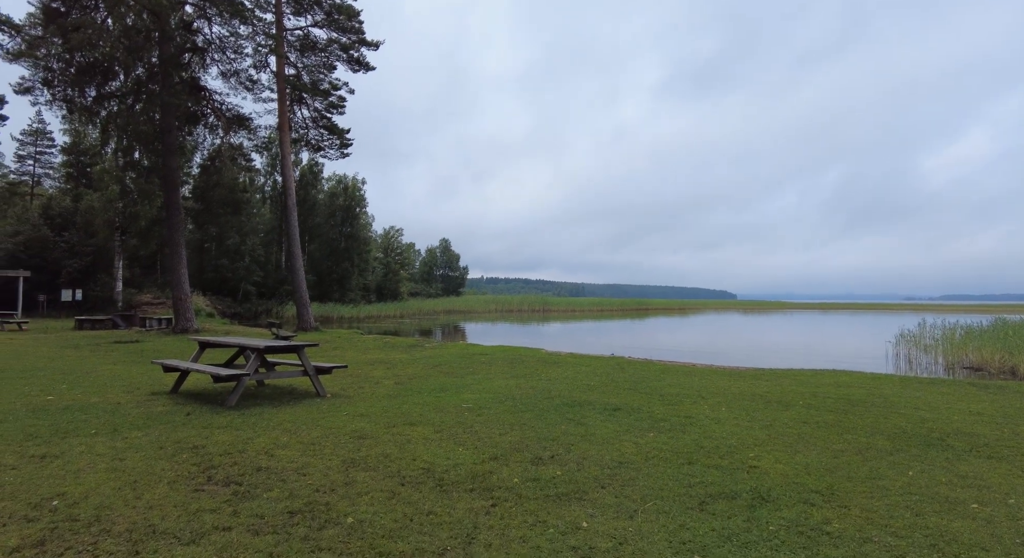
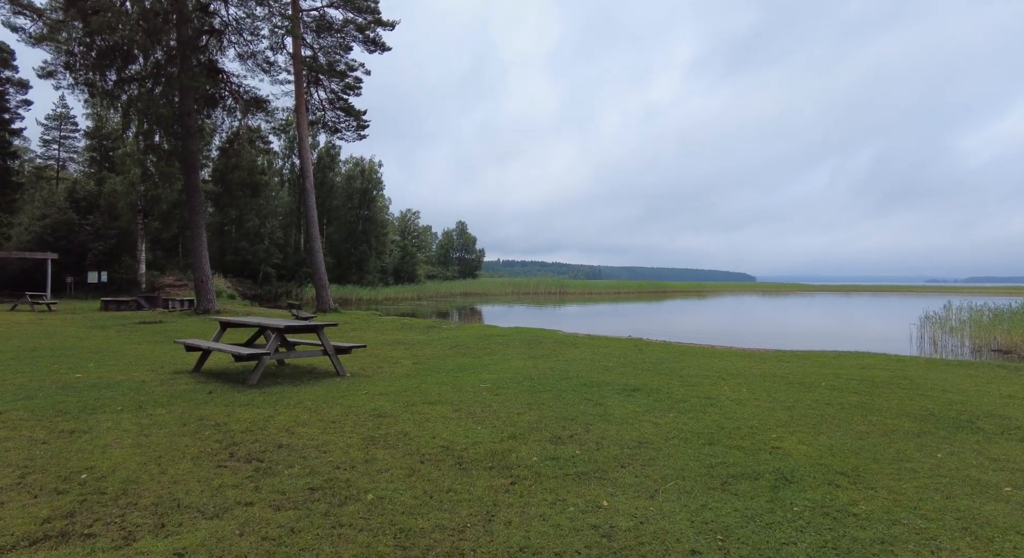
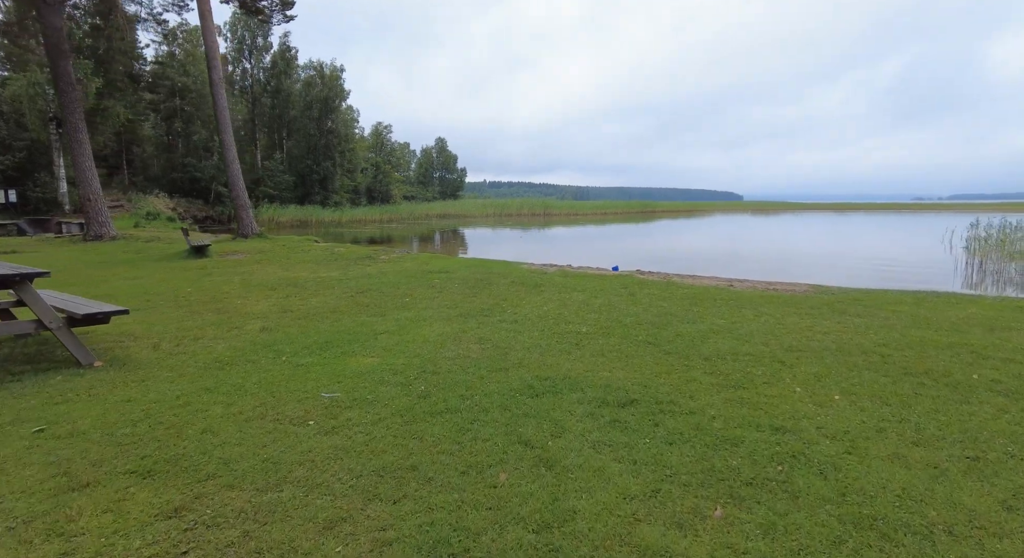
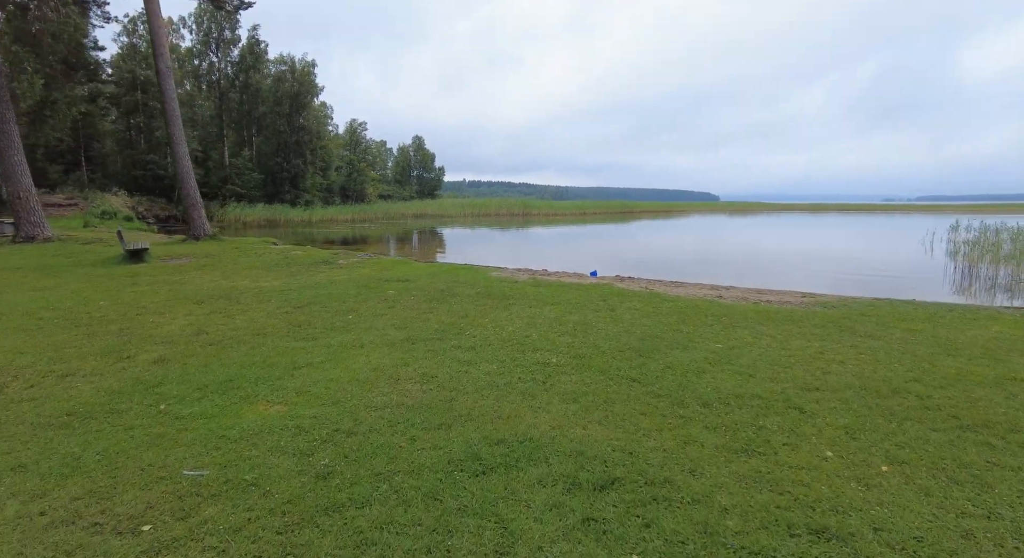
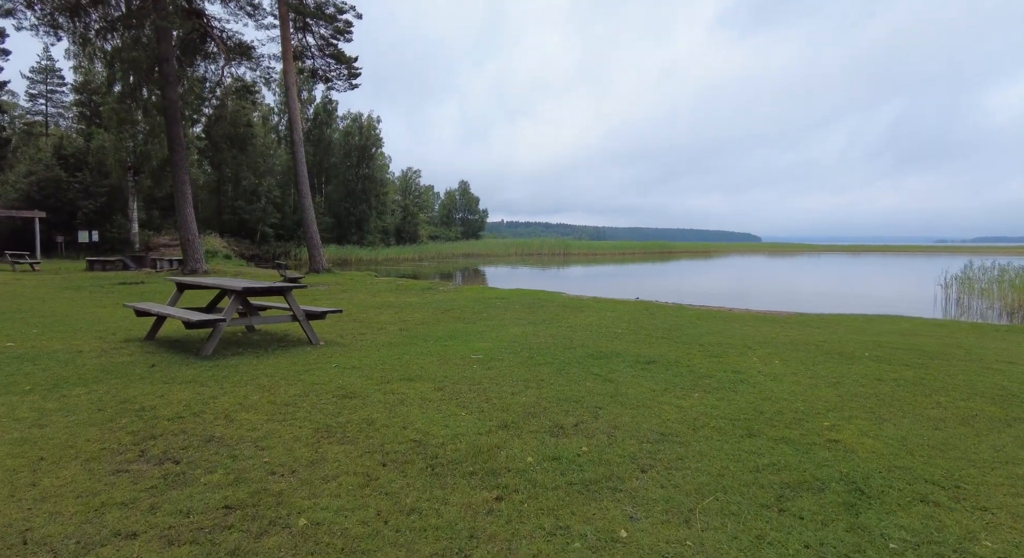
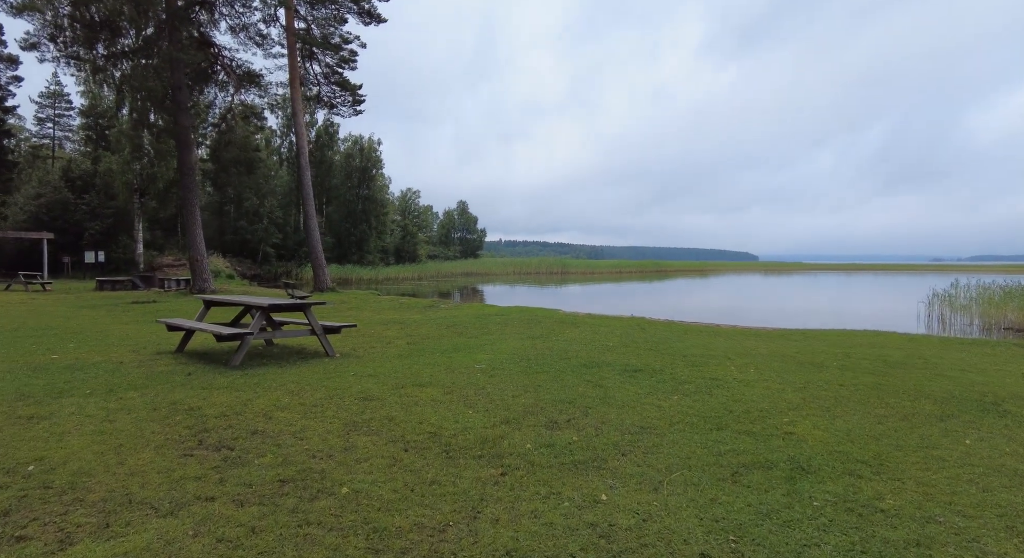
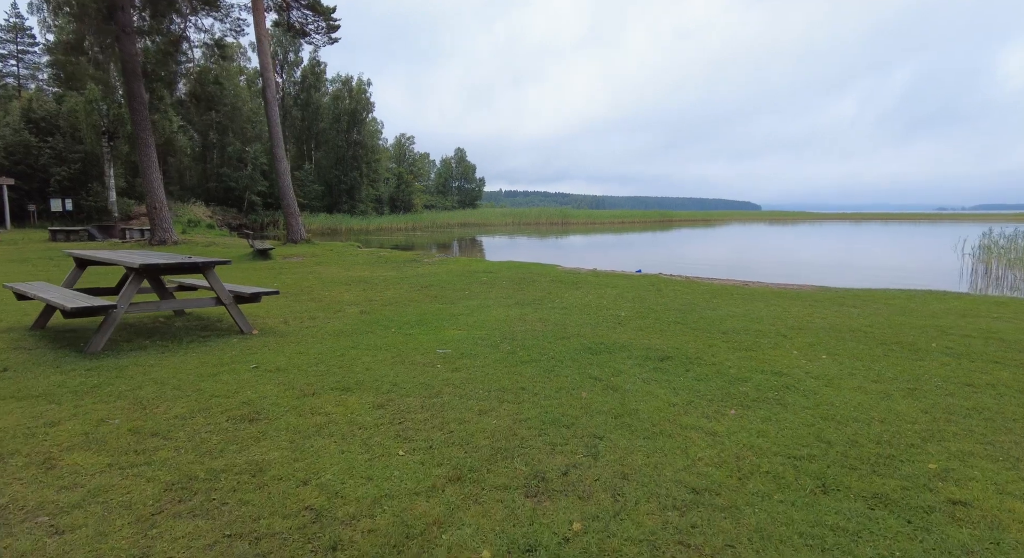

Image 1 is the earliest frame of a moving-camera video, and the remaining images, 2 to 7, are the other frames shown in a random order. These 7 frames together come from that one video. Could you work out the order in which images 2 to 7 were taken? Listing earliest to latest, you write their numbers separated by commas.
2, 6, 5, 7, 3, 4
